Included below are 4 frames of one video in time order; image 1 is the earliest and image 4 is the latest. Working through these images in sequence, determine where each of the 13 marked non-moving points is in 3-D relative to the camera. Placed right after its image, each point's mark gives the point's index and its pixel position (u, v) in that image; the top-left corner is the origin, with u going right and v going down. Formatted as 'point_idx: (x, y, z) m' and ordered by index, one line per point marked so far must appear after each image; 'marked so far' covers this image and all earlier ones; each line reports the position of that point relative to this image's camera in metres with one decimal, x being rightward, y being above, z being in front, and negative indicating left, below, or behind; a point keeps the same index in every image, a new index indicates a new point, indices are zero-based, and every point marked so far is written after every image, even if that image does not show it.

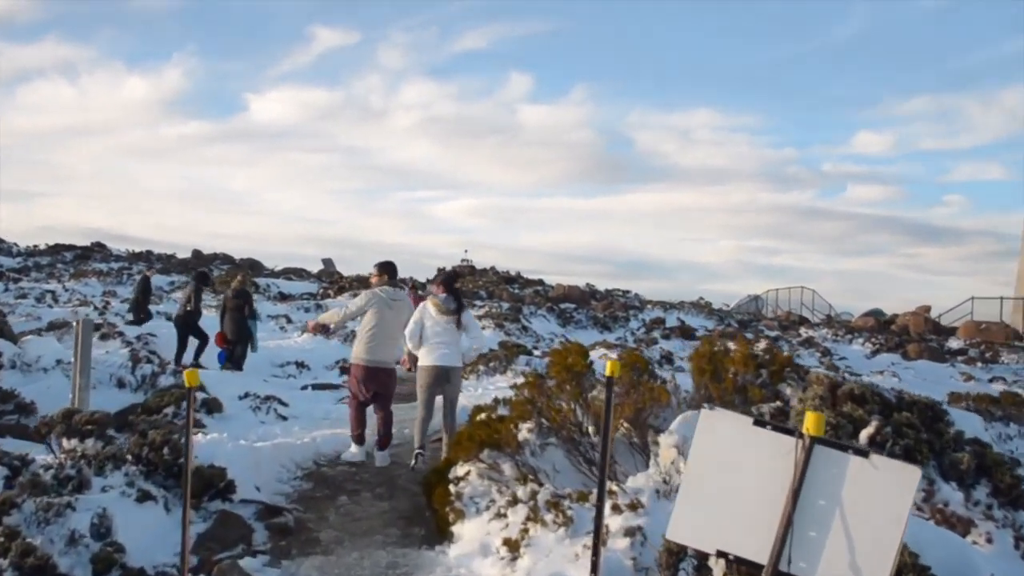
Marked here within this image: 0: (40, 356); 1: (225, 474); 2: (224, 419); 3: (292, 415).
0: (-5.6, -0.8, +13.4) m
1: (-1.8, -1.2, +6.9) m
2: (-2.8, -1.3, +10.7) m
3: (-2.2, -1.3, +11.3) m
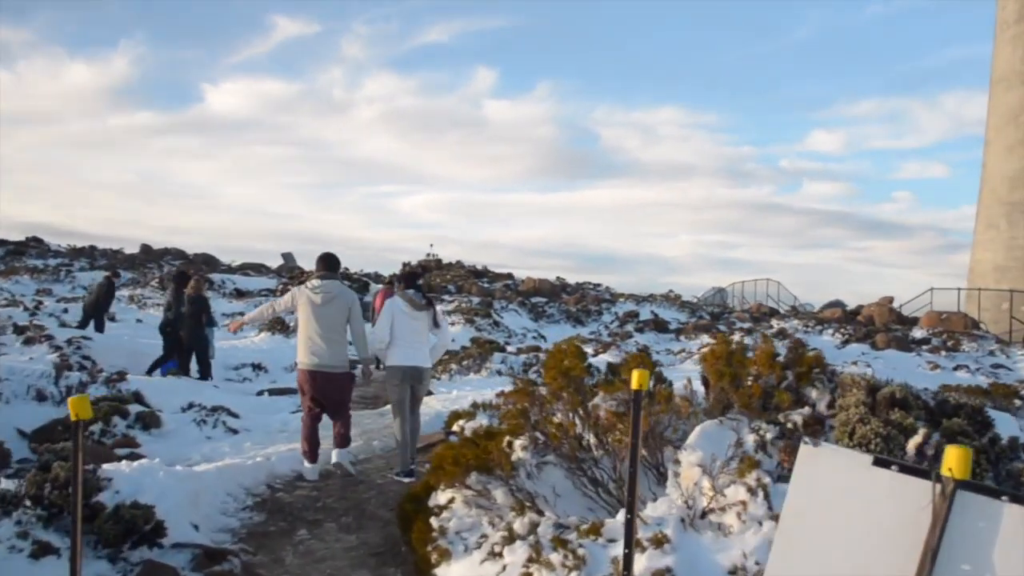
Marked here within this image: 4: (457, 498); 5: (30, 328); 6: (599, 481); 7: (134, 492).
0: (-5.9, -0.8, +12.1) m
1: (-1.8, -1.2, +5.8) m
2: (-2.9, -1.2, +9.5) m
3: (-2.4, -1.2, +10.2) m
4: (-0.3, -1.1, +5.6) m
5: (-7.4, -0.6, +17.9) m
6: (+0.5, -1.0, +5.9) m
7: (-2.1, -1.2, +6.5) m
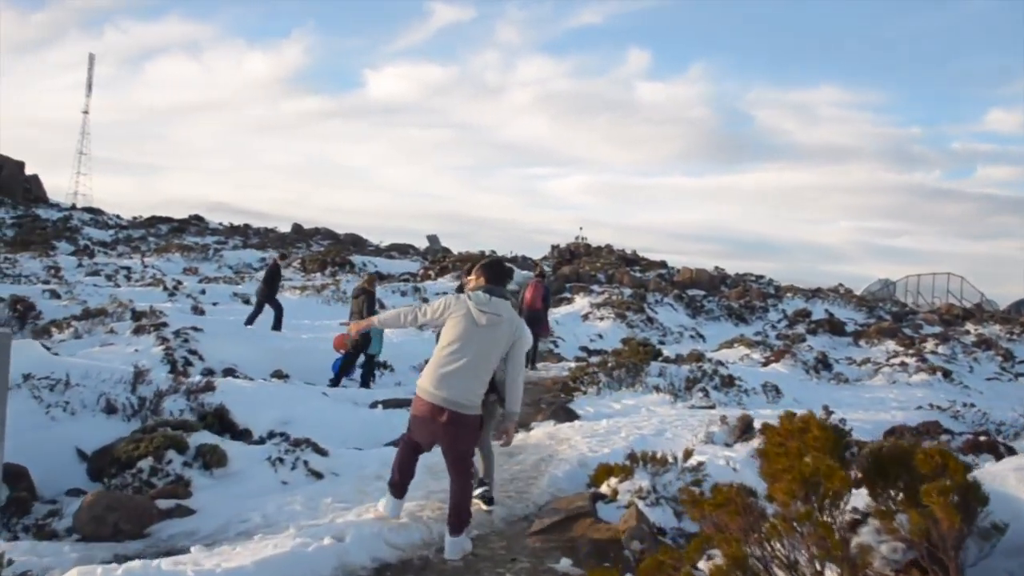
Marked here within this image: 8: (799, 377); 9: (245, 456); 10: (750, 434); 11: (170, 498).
0: (-4.4, -0.7, +10.1) m
1: (-1.3, -1.2, +3.4) m
2: (-1.9, -1.2, +7.2) m
3: (-1.2, -1.3, +7.7) m
4: (+0.3, -1.2, +2.9) m
5: (-5.2, -0.4, +16.0) m
6: (+1.0, -1.2, +3.2) m
7: (-1.5, -1.2, +4.0) m
8: (+4.7, -1.5, +18.2) m
9: (-1.8, -1.1, +7.6) m
10: (+2.0, -1.2, +9.4) m
11: (-2.1, -1.3, +6.8) m
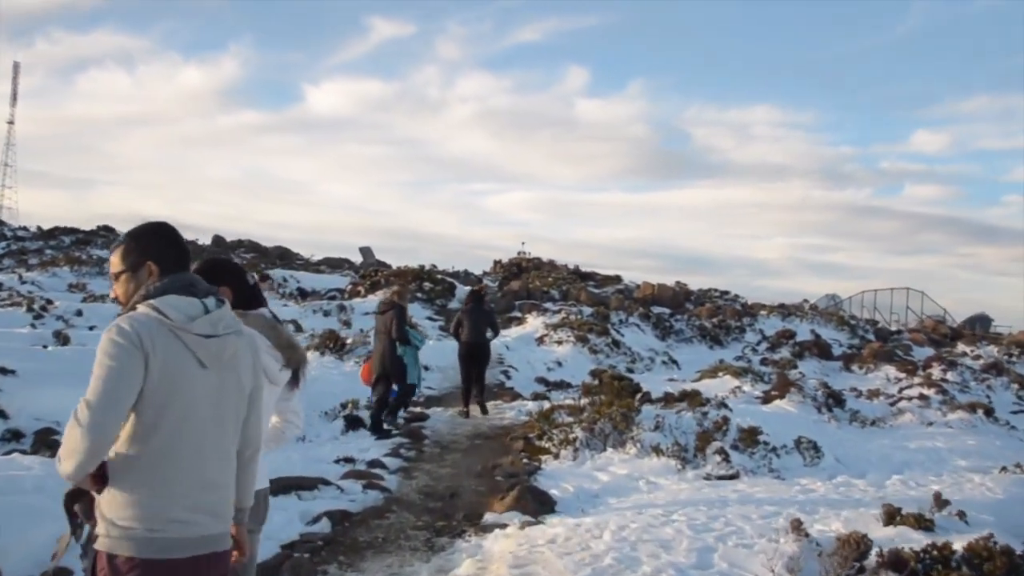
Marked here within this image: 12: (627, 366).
0: (-4.7, -0.8, +5.9) m
1: (-1.2, -1.3, -0.7) m
2: (-2.0, -1.3, +3.1) m
3: (-1.4, -1.4, +3.7) m
4: (+0.3, -1.2, -1.0) m
5: (-5.8, -0.6, +11.8) m
6: (+1.1, -1.2, -0.8) m
7: (-1.5, -1.3, 0.0) m
8: (+3.9, -1.7, +14.4) m
9: (-2.0, -1.3, +3.5) m
10: (+1.7, -1.4, +5.5) m
11: (-2.2, -1.4, +2.7) m
12: (+2.0, -1.4, +19.4) m
